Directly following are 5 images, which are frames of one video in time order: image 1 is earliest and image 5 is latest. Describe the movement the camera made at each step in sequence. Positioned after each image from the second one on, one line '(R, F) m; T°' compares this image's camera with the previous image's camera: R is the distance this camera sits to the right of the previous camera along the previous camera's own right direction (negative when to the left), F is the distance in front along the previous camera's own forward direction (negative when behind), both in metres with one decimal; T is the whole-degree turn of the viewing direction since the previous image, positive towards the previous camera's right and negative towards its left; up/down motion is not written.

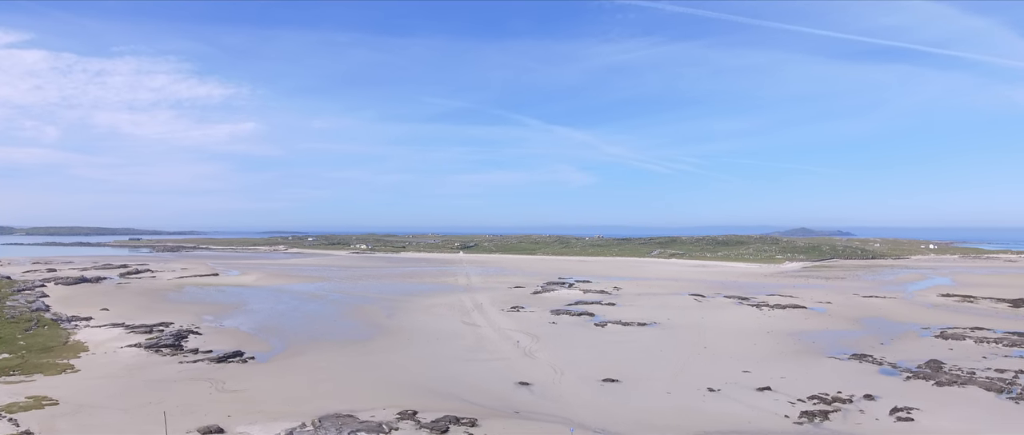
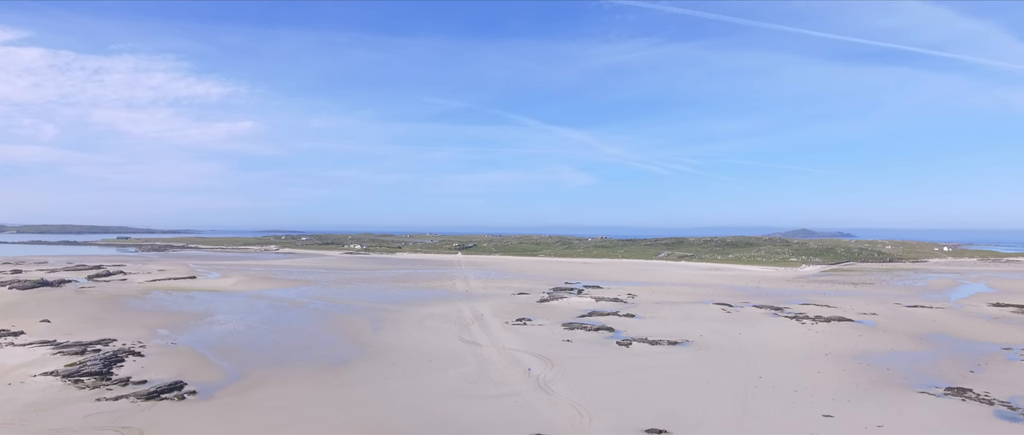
(-0.3, +3.0) m; 0°
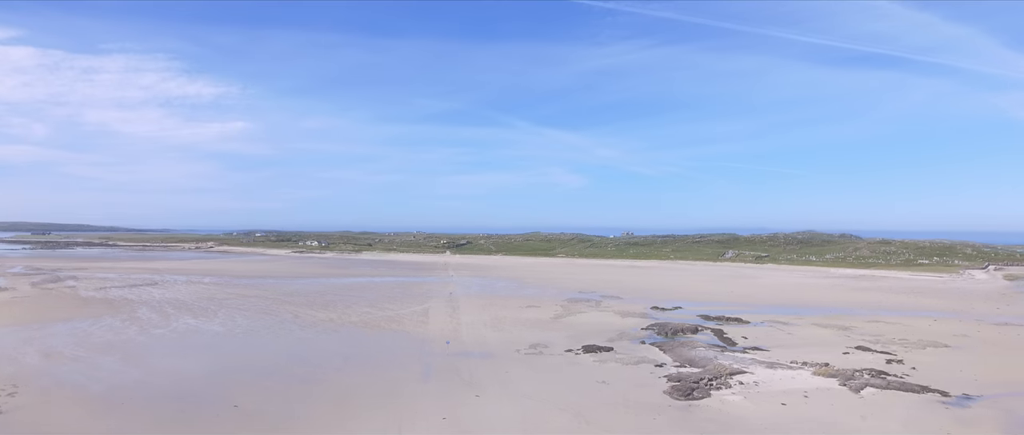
(-0.6, +4.4) m; +1°
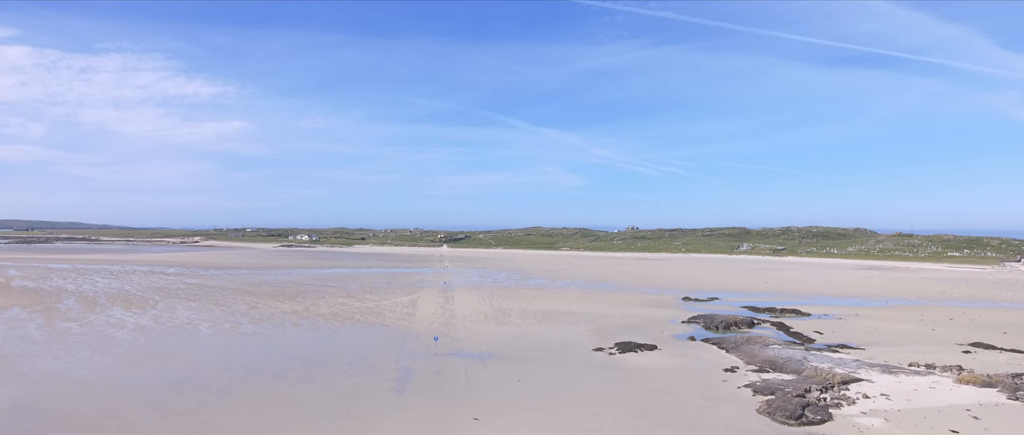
(-0.3, +4.7) m; 0°
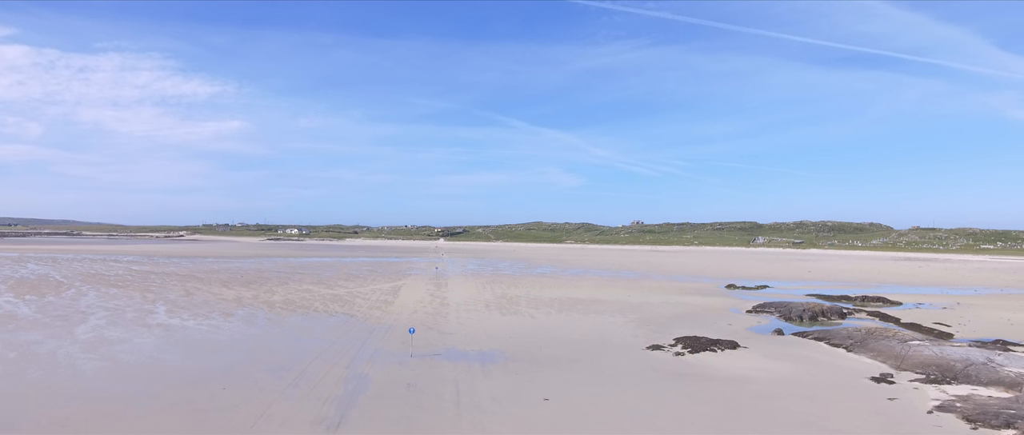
(-0.3, +4.5) m; 0°
